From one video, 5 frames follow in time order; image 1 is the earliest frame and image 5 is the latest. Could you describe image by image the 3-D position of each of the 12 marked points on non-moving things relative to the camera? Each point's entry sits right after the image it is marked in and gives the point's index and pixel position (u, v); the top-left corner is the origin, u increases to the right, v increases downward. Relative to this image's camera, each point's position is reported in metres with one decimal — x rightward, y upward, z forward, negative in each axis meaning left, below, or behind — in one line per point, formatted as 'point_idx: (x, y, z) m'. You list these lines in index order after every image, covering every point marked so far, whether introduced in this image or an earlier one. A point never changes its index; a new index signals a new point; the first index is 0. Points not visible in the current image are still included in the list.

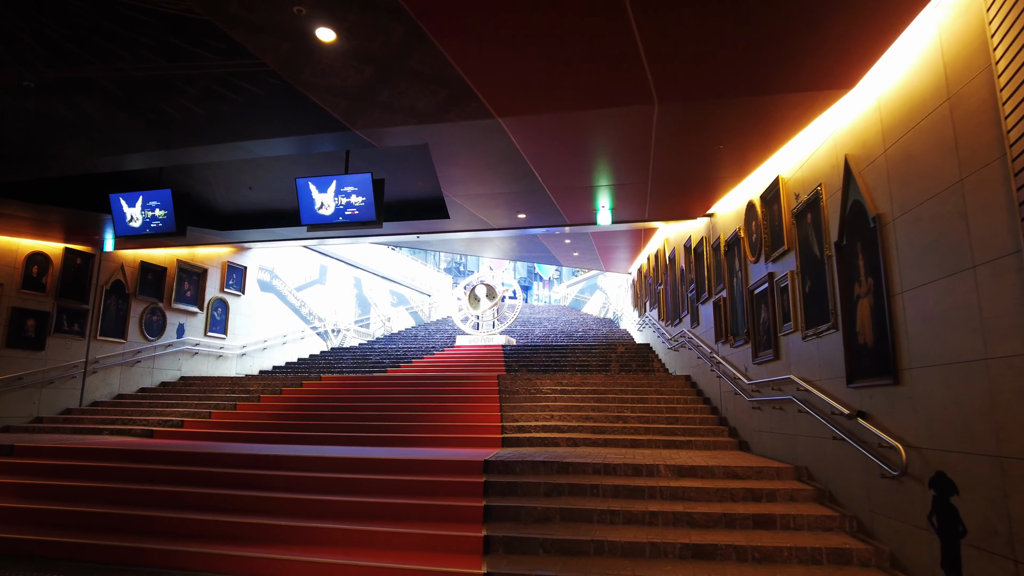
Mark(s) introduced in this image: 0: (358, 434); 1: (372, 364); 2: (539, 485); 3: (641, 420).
0: (-2.2, -2.1, +9.0) m
1: (-3.3, -1.8, +14.9) m
2: (+0.3, -1.8, +5.9) m
3: (+1.9, -2.0, +9.3) m
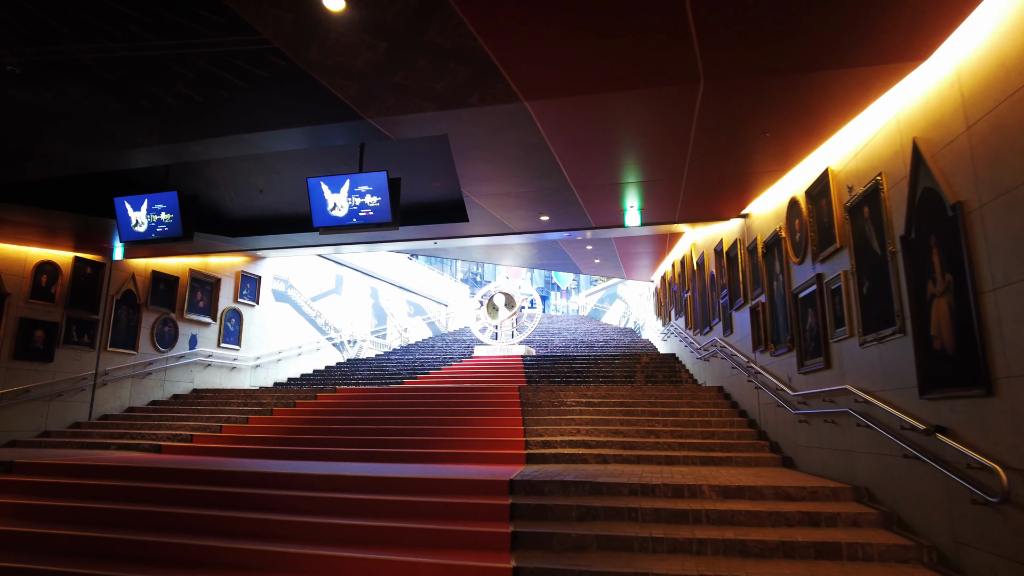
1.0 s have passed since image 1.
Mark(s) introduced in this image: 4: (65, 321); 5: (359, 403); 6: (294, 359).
0: (-1.9, -2.2, +8.6) m
1: (-2.9, -2.0, +14.5) m
2: (+0.5, -1.9, +5.3) m
3: (+2.2, -2.0, +8.7) m
4: (-7.7, -0.6, +10.7) m
5: (-2.7, -2.1, +11.2) m
6: (-5.4, -1.8, +15.6) m
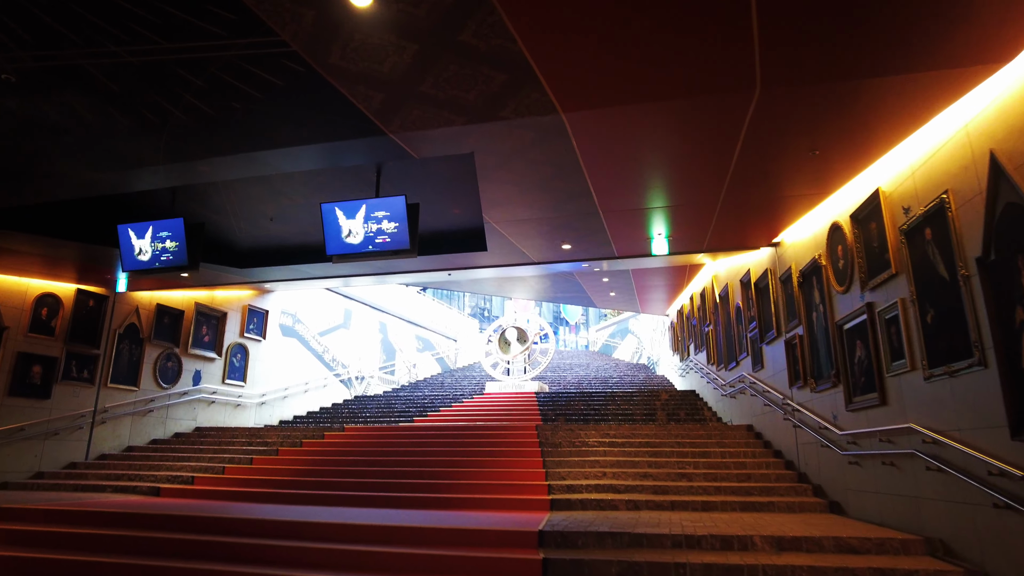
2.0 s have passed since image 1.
0: (-1.6, -2.6, +8.0) m
1: (-2.5, -2.8, +13.9) m
2: (+0.8, -2.1, +4.8) m
3: (+2.5, -2.5, +8.1) m
4: (-7.4, -1.1, +10.3) m
5: (-2.4, -2.6, +10.7) m
6: (-5.1, -2.6, +15.1) m
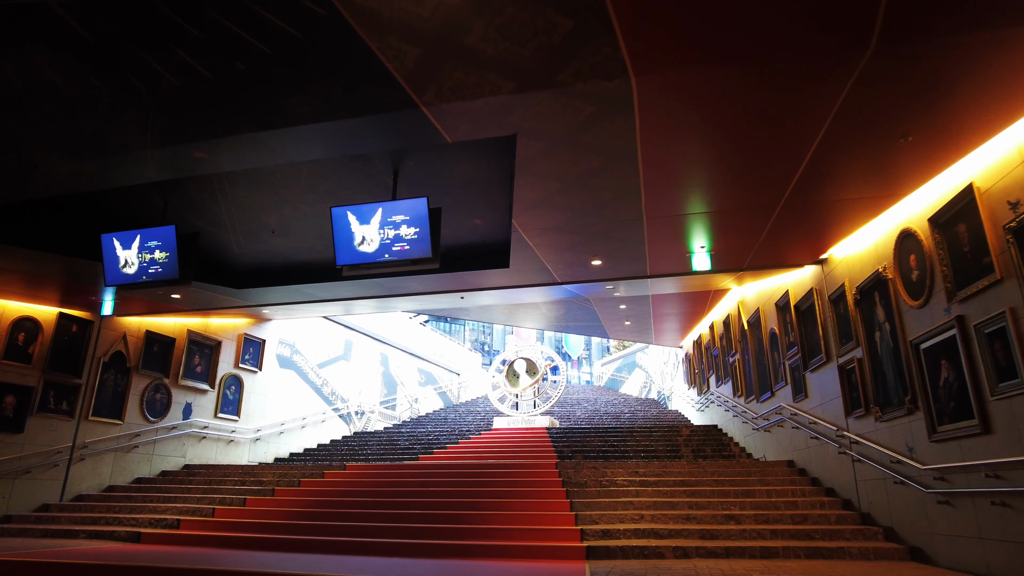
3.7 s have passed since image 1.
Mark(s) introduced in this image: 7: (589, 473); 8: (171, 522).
0: (-1.3, -2.8, +7.1) m
1: (-2.3, -3.4, +13.0) m
2: (+1.1, -2.1, +3.9) m
3: (+2.8, -2.7, +7.2) m
4: (-7.1, -1.5, +9.4) m
5: (-2.1, -3.0, +9.8) m
6: (-4.8, -3.2, +14.1) m
7: (+1.2, -2.8, +9.5) m
8: (-4.5, -3.1, +8.2) m
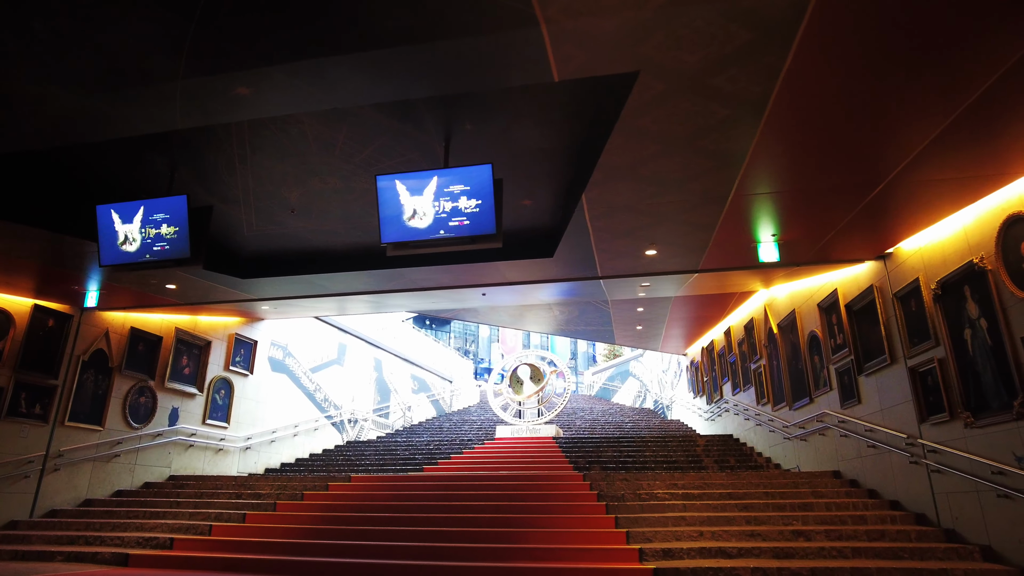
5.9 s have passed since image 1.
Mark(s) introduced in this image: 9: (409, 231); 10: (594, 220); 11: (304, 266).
0: (-0.8, -2.7, +6.2) m
1: (-2.0, -3.3, +12.1) m
2: (+1.7, -2.0, +3.1) m
3: (+3.3, -2.6, +6.6) m
4: (-6.7, -1.3, +8.3) m
5: (-1.8, -2.9, +8.9) m
6: (-4.6, -3.2, +13.1) m
7: (+1.6, -2.7, +8.8) m
8: (-4.0, -2.9, +7.2) m
9: (-0.8, +0.5, +4.9) m
10: (+0.8, +0.7, +5.8) m
11: (-2.6, +0.3, +7.8) m
